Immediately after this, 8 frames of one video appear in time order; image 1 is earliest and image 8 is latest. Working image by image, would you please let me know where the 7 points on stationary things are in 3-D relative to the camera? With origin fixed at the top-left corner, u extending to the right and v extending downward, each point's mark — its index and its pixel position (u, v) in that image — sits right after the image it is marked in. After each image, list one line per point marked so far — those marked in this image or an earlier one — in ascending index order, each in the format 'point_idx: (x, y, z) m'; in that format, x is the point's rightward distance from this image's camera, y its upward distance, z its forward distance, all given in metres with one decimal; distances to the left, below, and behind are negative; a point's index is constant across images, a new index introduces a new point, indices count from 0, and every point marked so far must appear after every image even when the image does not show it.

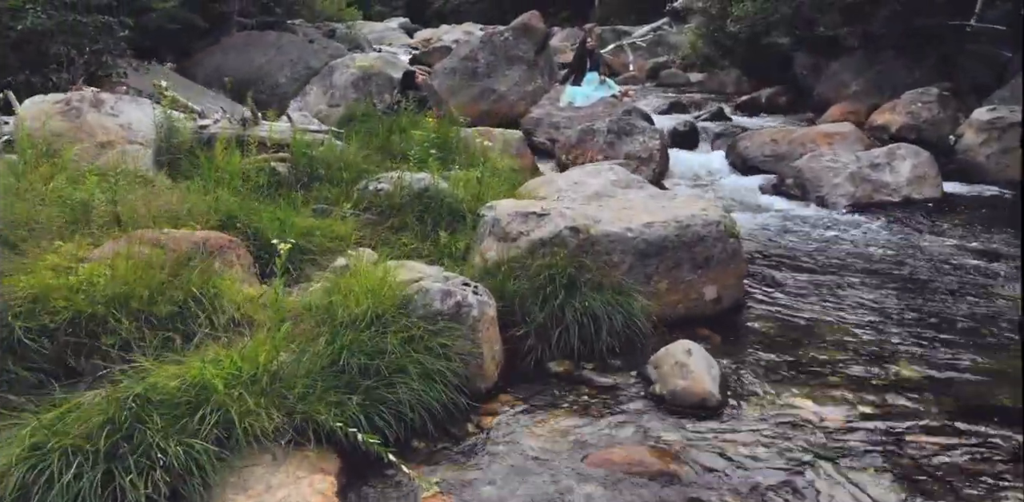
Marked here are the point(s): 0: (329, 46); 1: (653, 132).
0: (-2.8, +3.1, +13.8) m
1: (+1.5, +1.2, +9.6) m
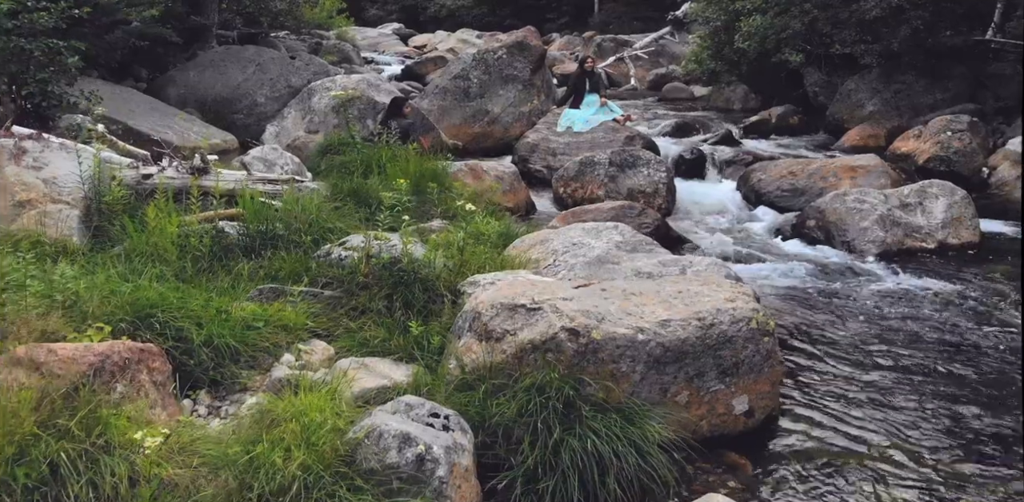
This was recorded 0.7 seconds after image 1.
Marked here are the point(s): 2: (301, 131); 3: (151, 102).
0: (-2.8, +2.6, +13.0) m
1: (+1.4, +0.8, +8.8) m
2: (-2.3, +1.3, +9.9) m
3: (-4.4, +1.8, +11.3) m
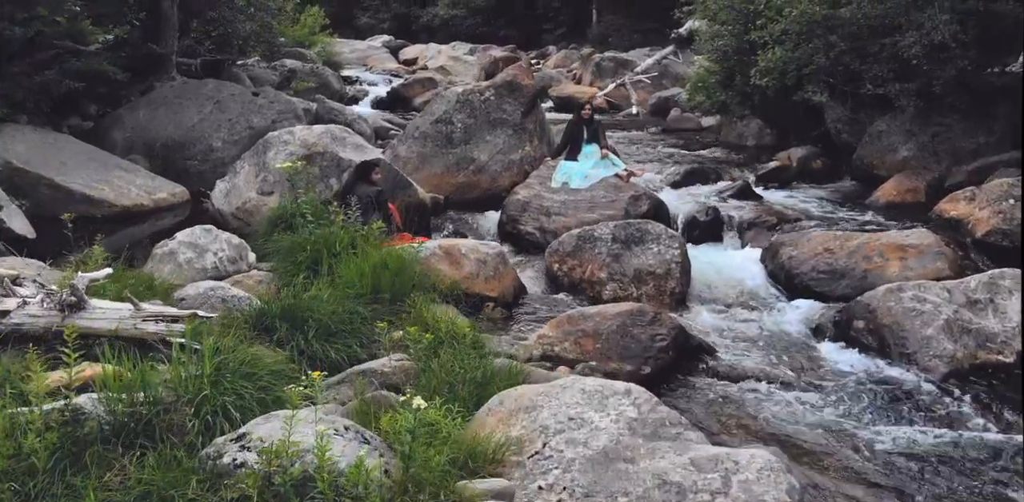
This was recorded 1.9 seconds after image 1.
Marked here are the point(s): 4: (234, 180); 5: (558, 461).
0: (-3.0, +1.9, +11.6) m
1: (+1.3, +0.1, +7.5) m
2: (-2.4, +0.5, +8.5) m
3: (-4.5, +1.1, +9.9) m
4: (-2.7, +0.7, +9.0) m
5: (+0.2, -0.8, +3.5) m
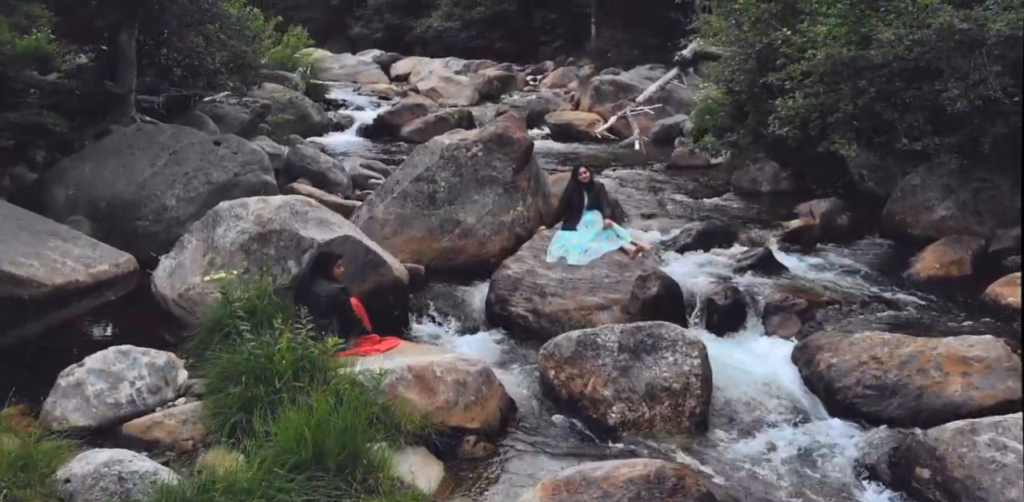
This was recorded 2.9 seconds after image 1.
0: (-3.1, +1.2, +10.4) m
1: (+1.2, -0.6, +6.3) m
2: (-2.5, -0.2, +7.3) m
3: (-4.6, +0.3, +8.7) m
4: (-2.8, 0.0, +7.8) m
5: (+0.1, -1.5, +2.3) m
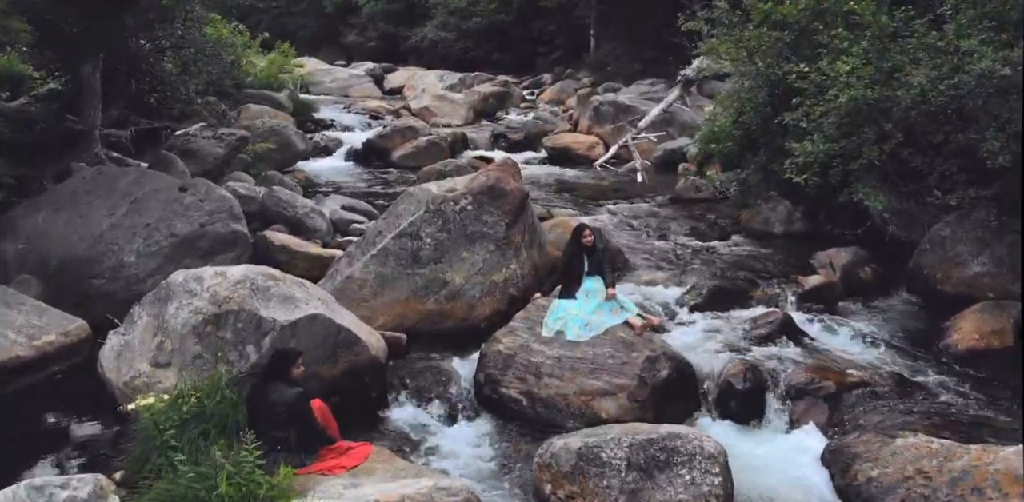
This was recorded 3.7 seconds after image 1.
0: (-3.1, +0.6, +9.6) m
1: (+1.1, -1.2, +5.4) m
2: (-2.6, -0.8, +6.5) m
3: (-4.7, -0.2, +7.8) m
4: (-2.9, -0.6, +7.0) m
5: (0.0, -2.1, +1.4) m
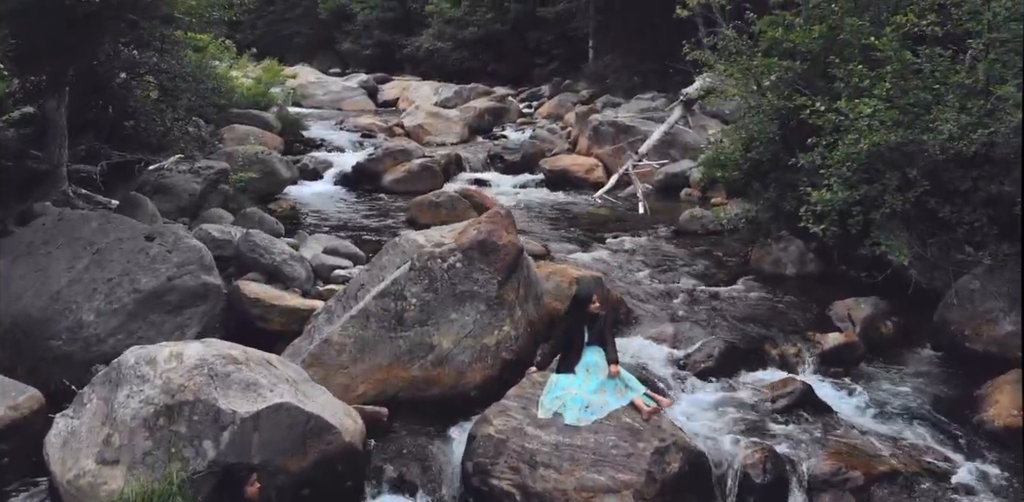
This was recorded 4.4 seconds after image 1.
0: (-3.2, +0.1, +8.8) m
1: (+1.1, -1.7, +4.7) m
2: (-2.6, -1.3, +5.7) m
3: (-4.7, -0.8, +7.1) m
4: (-2.9, -1.1, +6.2) m
5: (0.0, -2.6, +0.7) m
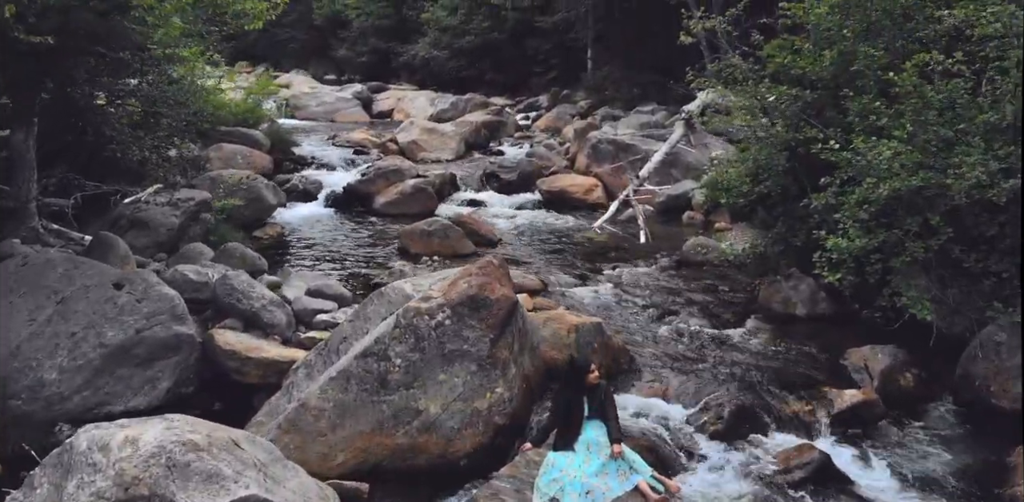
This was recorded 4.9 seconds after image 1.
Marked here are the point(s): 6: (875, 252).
0: (-3.2, -0.4, +8.3) m
1: (+1.0, -2.1, +4.1) m
2: (-2.7, -1.7, +5.2) m
3: (-4.8, -1.2, +6.5) m
4: (-3.0, -1.6, +5.7) m
5: (-0.1, -3.0, +0.2) m
6: (+3.1, 0.0, +8.1) m
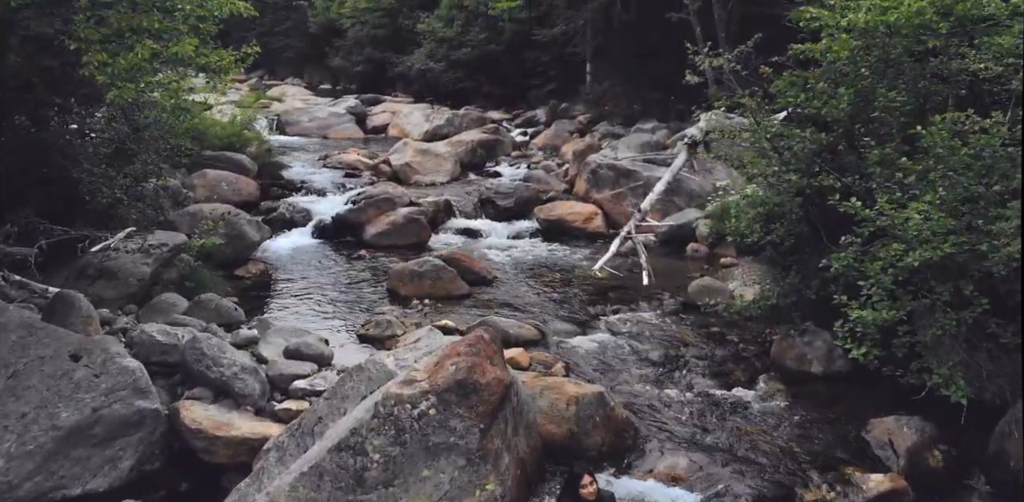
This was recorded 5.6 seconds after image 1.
0: (-3.3, -0.9, +7.6) m
1: (+1.0, -2.7, +3.4) m
2: (-2.7, -2.3, +4.5) m
3: (-4.8, -1.7, +5.8) m
4: (-3.0, -2.1, +5.0) m
5: (-0.1, -3.6, -0.5) m
6: (+3.1, -0.6, +7.4) m
